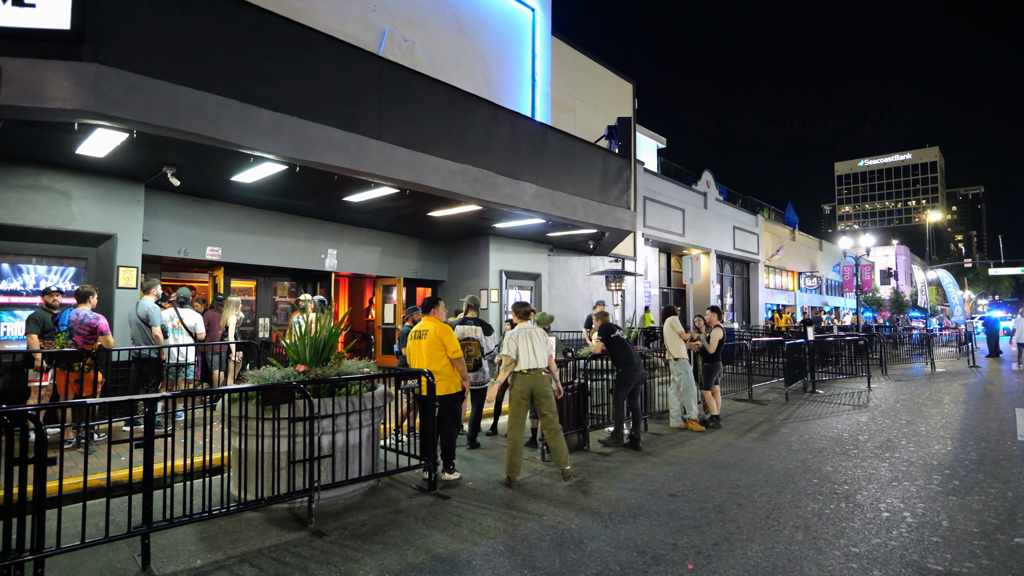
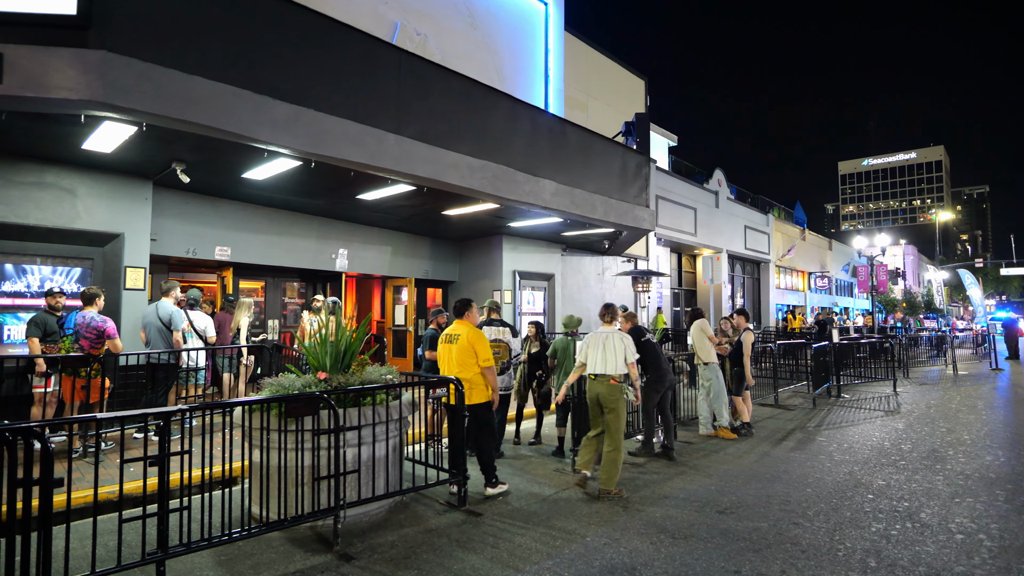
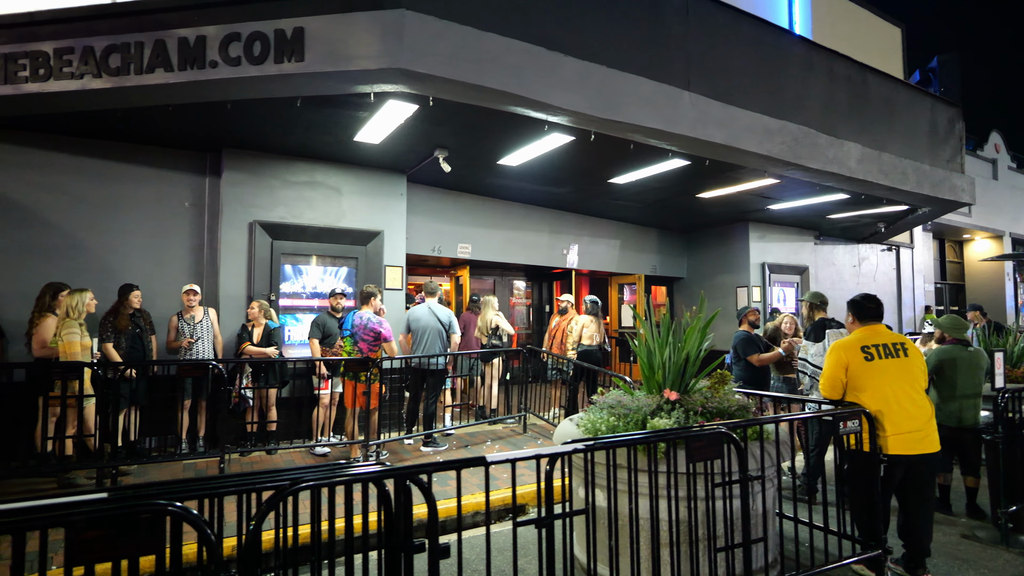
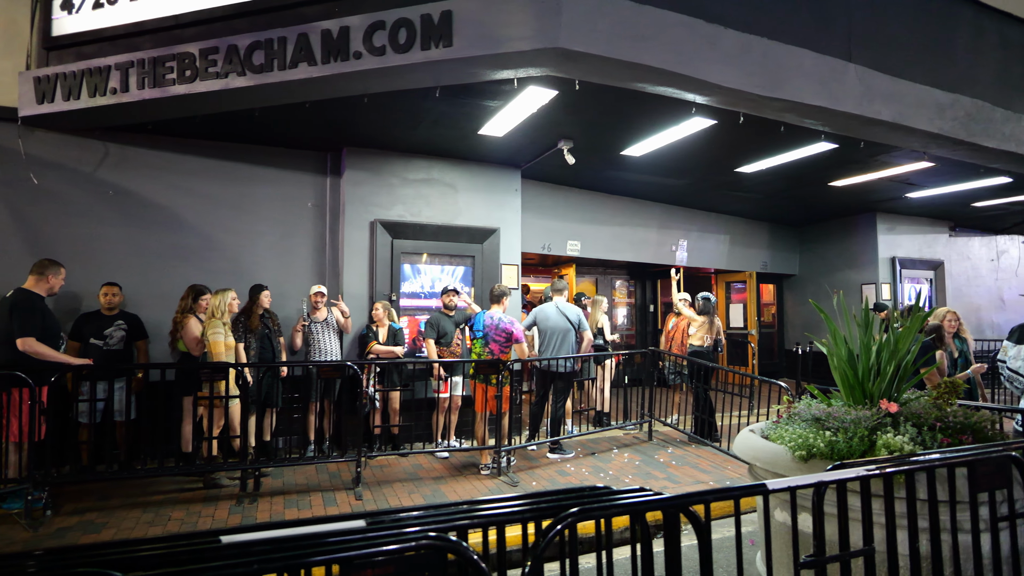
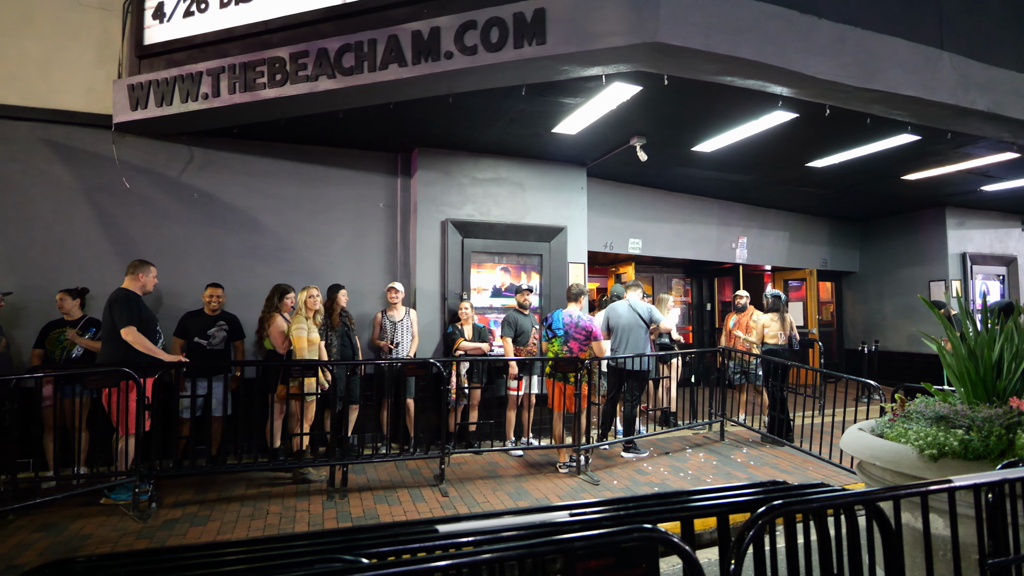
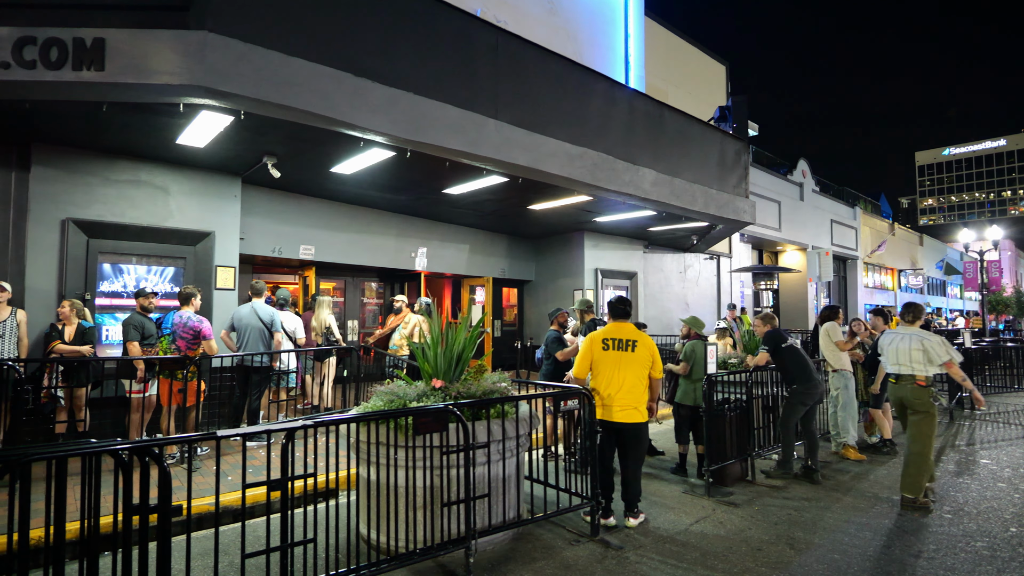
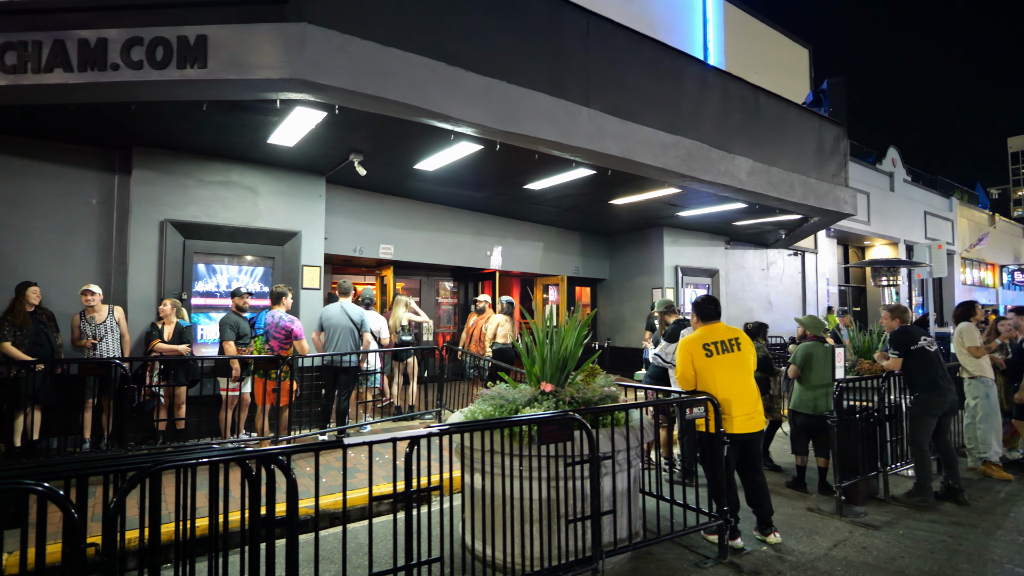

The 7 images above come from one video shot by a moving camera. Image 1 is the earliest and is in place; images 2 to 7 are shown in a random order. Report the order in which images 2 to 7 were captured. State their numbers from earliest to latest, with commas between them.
2, 6, 7, 3, 4, 5
